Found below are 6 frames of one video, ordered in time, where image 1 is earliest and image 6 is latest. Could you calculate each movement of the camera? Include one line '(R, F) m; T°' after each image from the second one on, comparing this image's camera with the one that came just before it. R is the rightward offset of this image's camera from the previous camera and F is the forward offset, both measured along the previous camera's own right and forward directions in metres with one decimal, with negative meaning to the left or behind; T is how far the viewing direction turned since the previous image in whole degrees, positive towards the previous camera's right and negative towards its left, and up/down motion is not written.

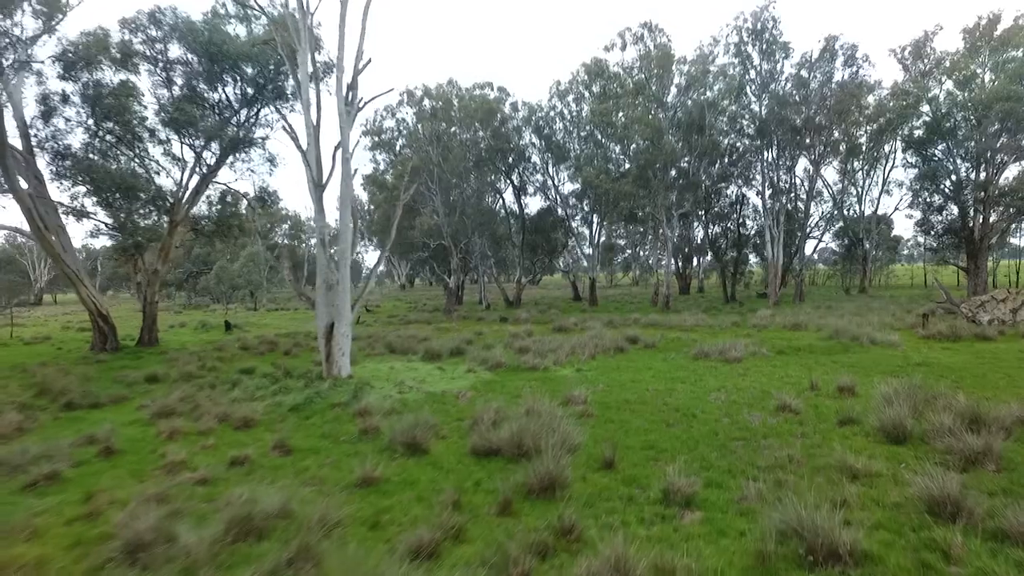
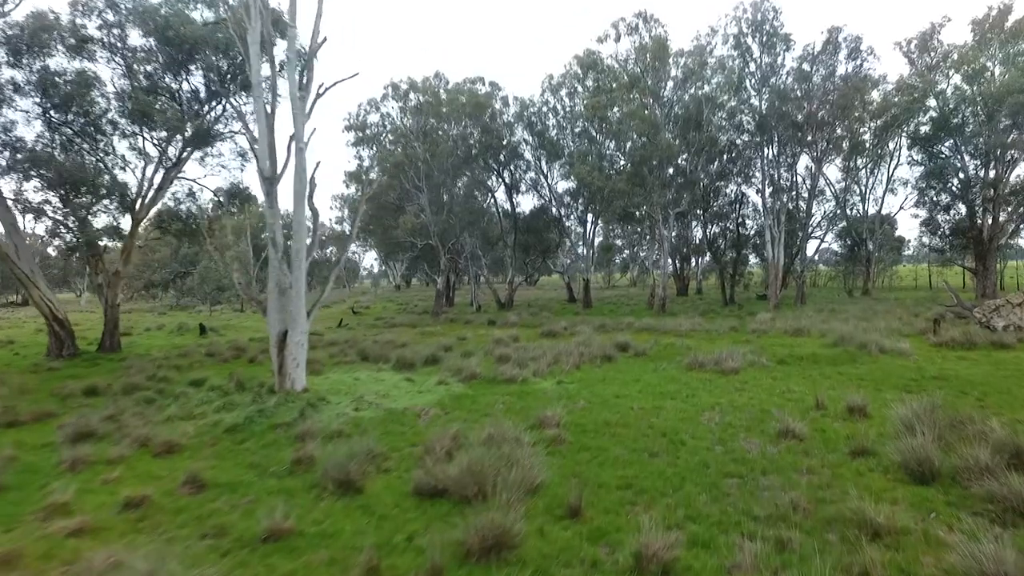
(+0.5, +1.3) m; 0°
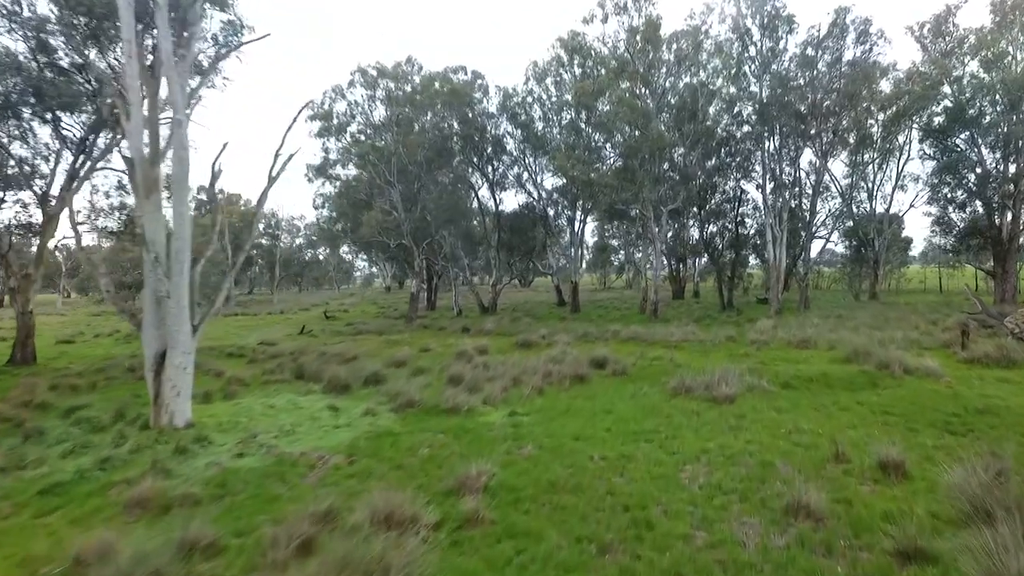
(+1.0, +2.5) m; 0°
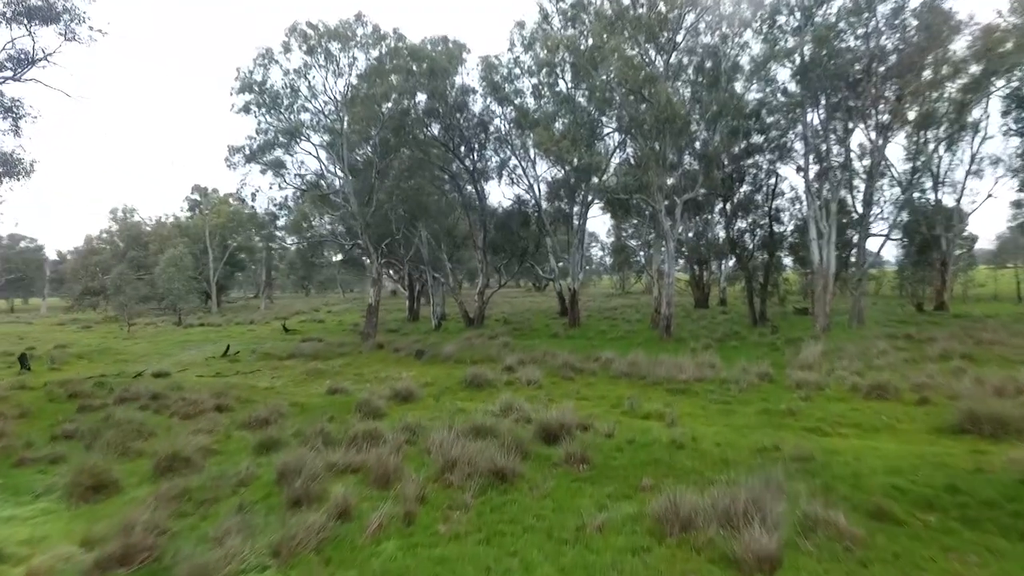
(+1.9, +5.7) m; -3°
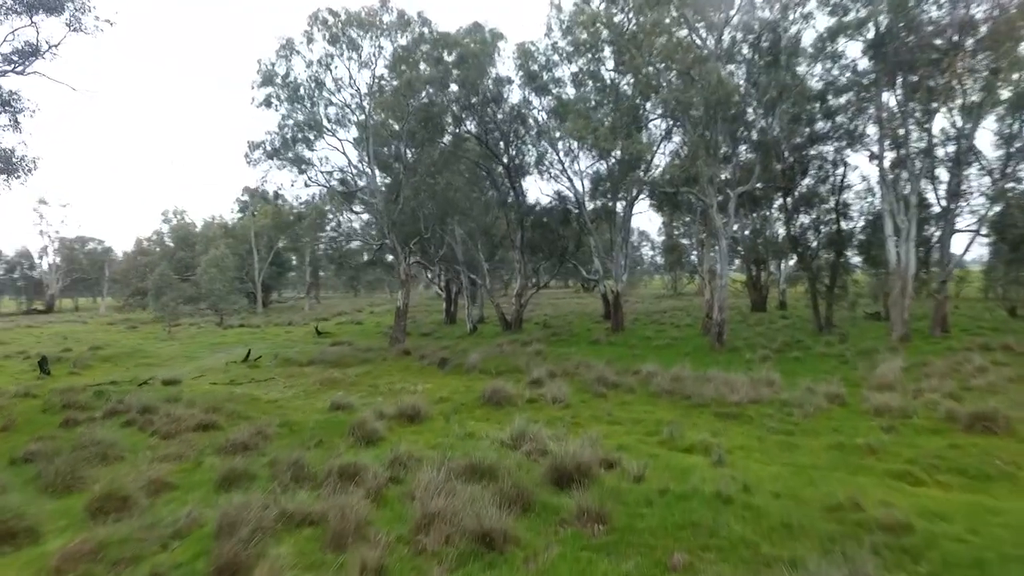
(+0.6, +1.8) m; -5°
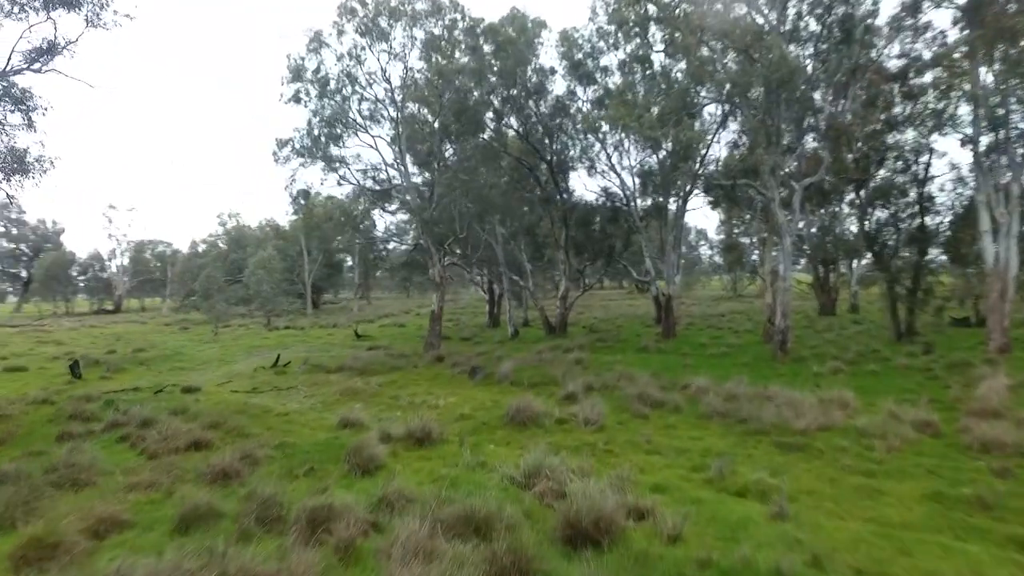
(+0.5, +1.5) m; -5°
